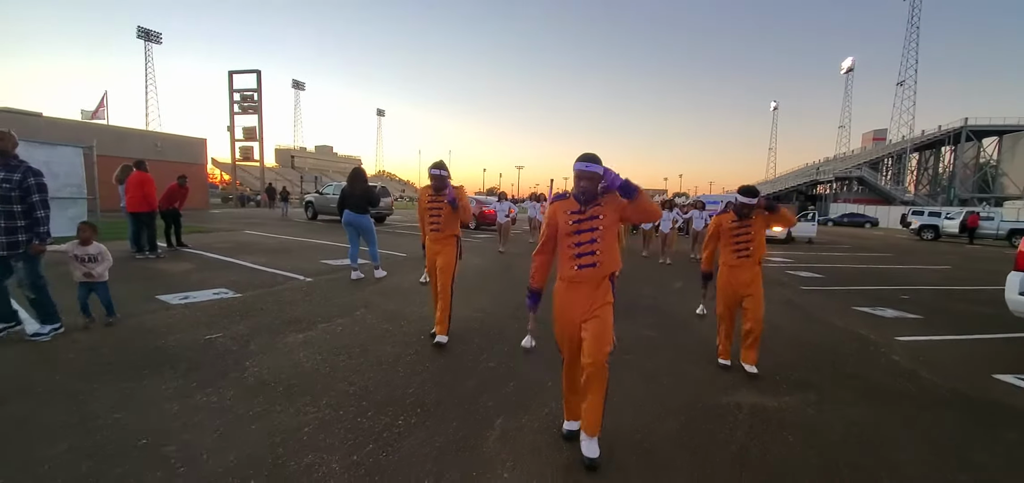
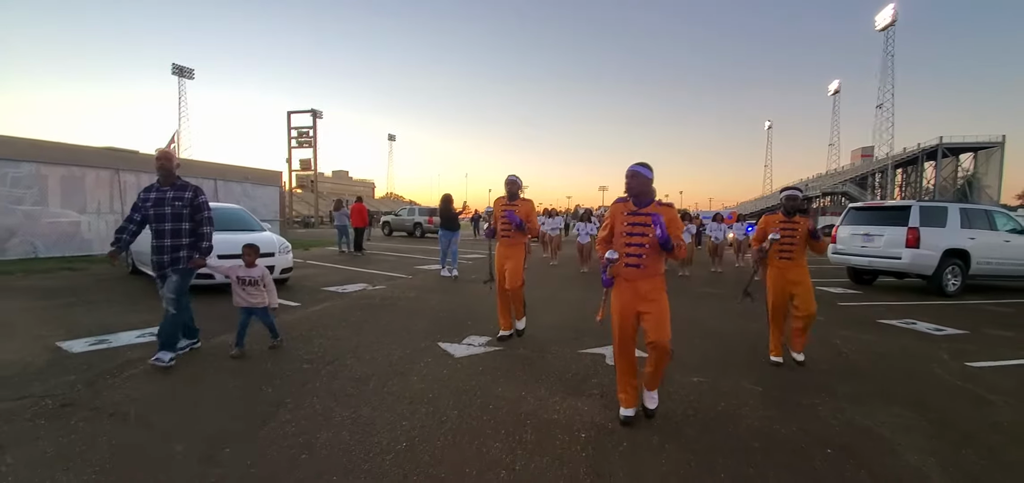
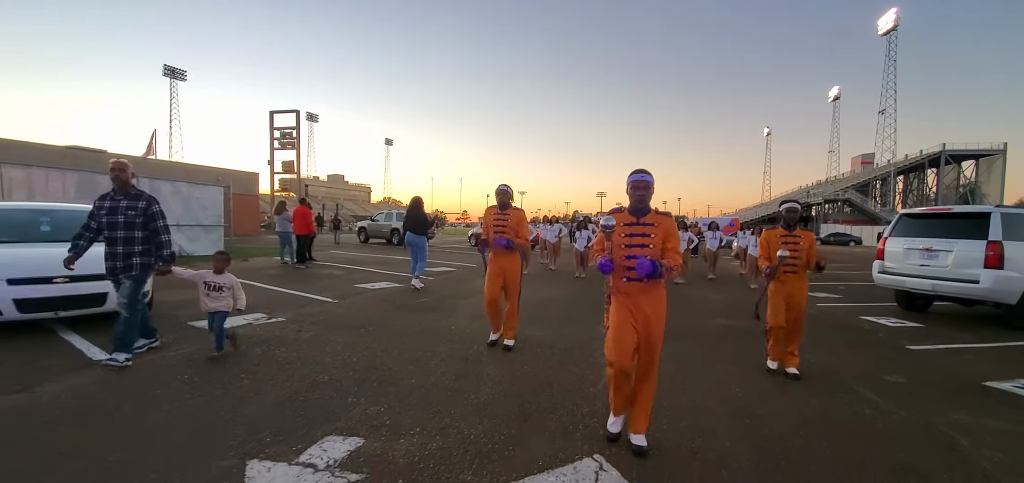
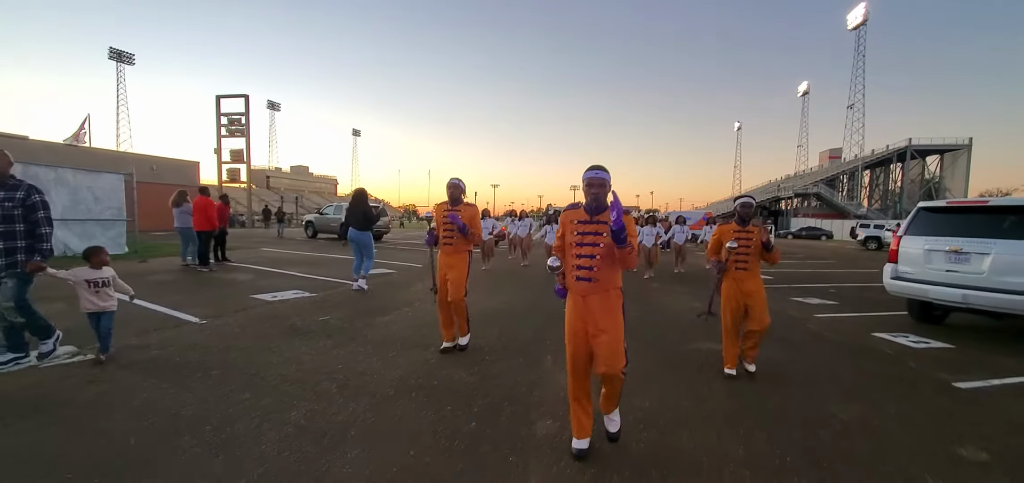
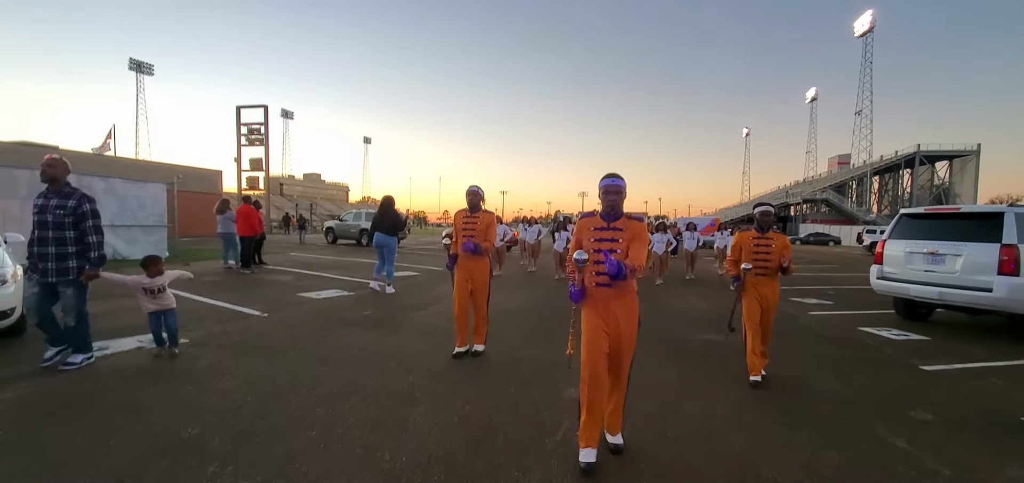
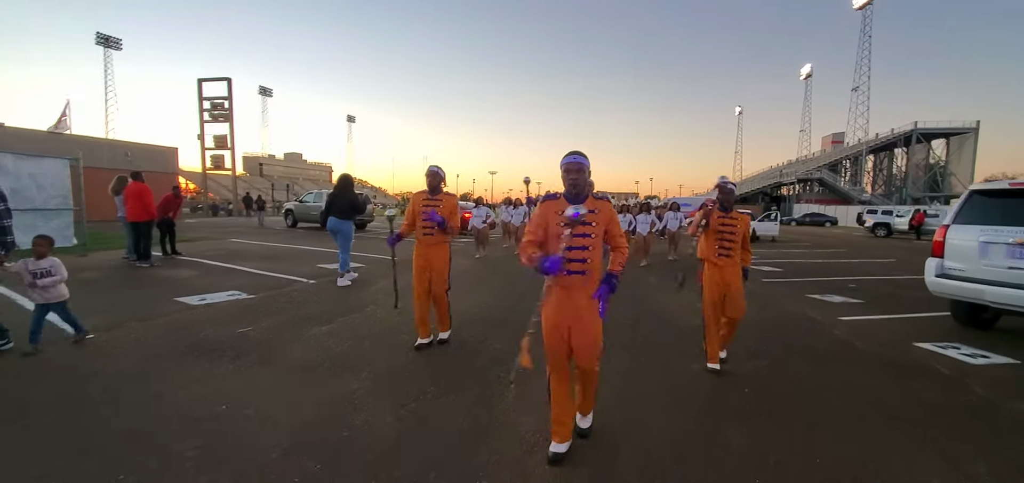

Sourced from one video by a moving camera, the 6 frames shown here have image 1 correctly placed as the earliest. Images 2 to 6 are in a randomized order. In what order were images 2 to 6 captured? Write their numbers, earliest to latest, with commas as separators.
6, 4, 5, 3, 2
